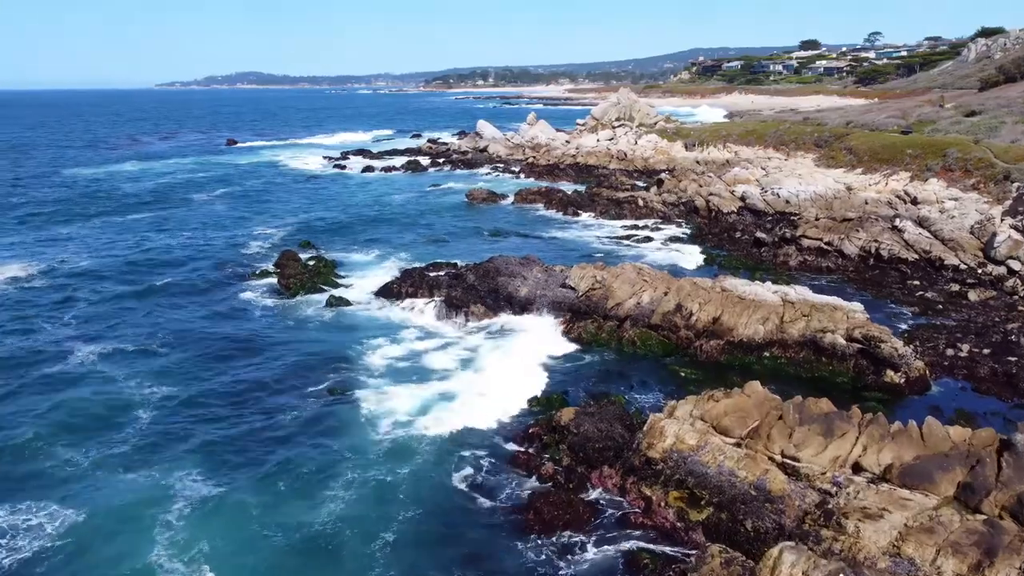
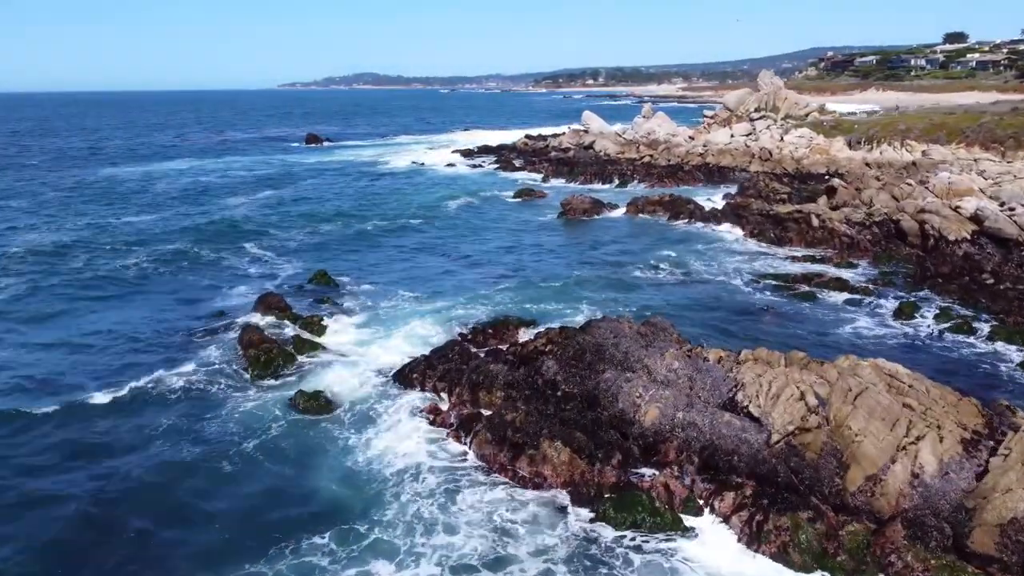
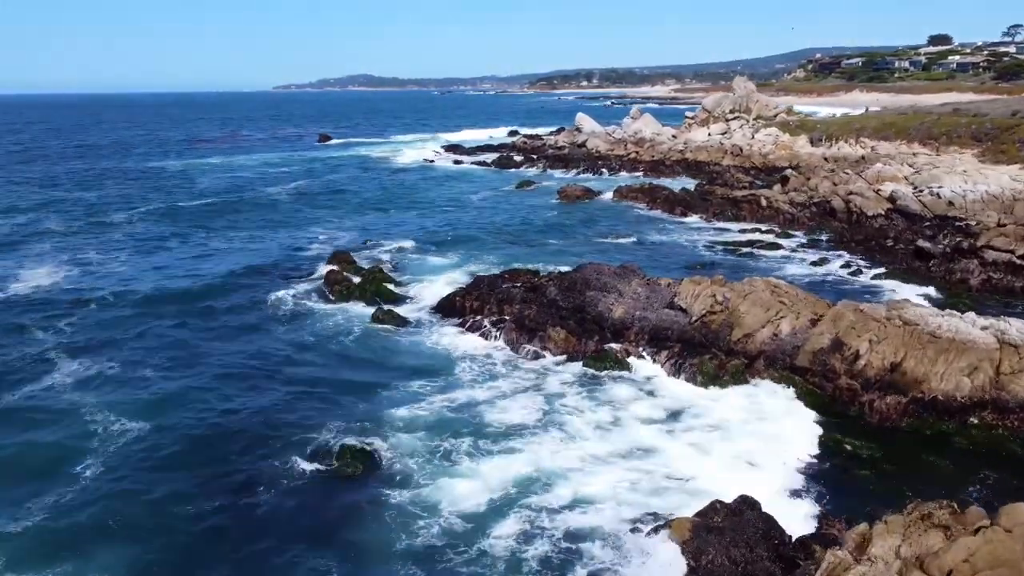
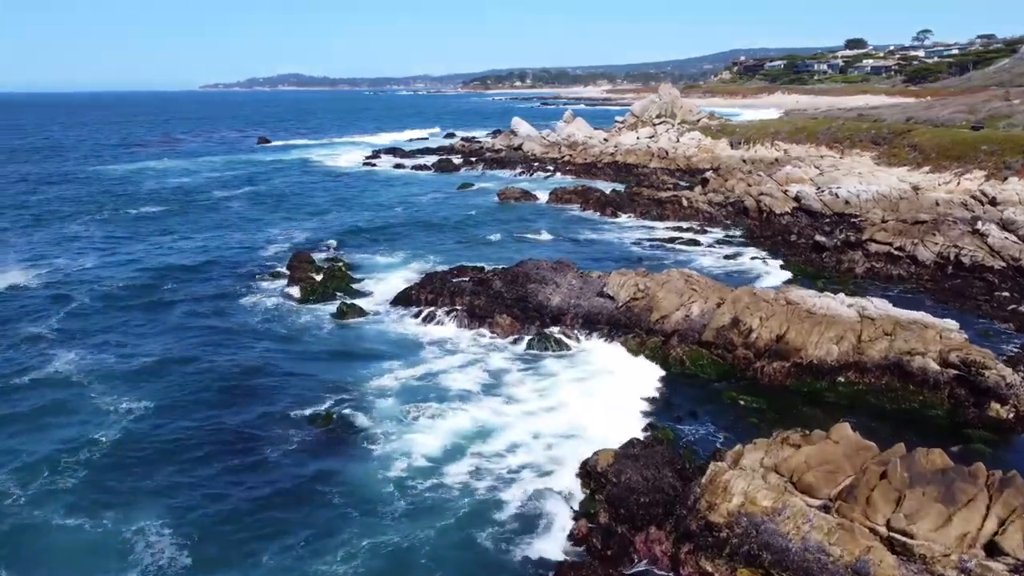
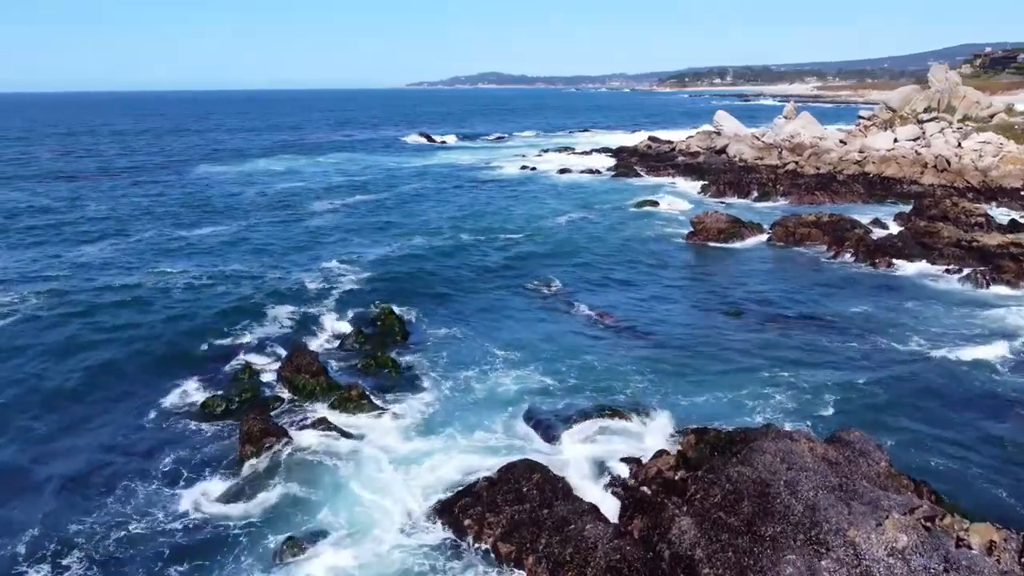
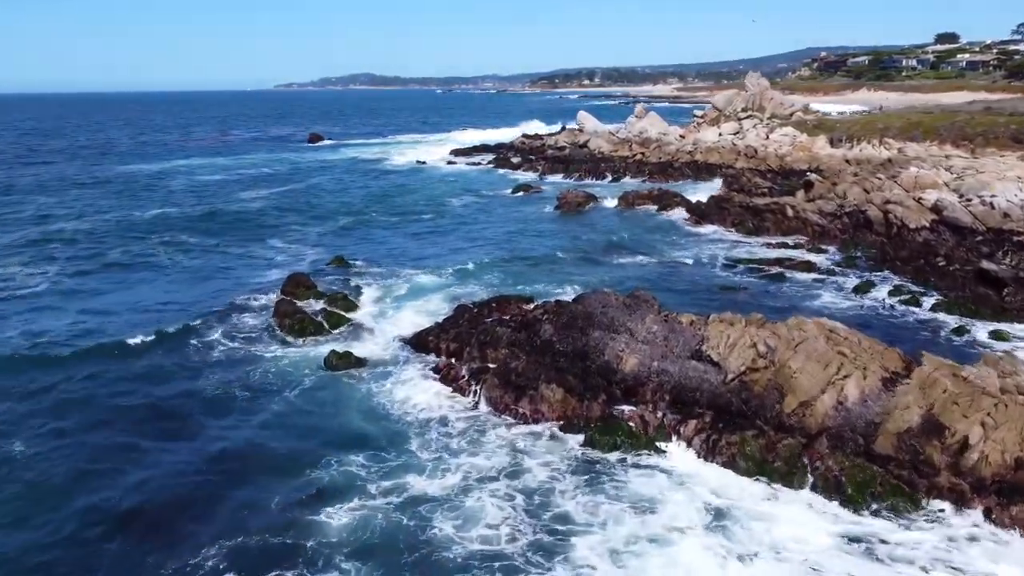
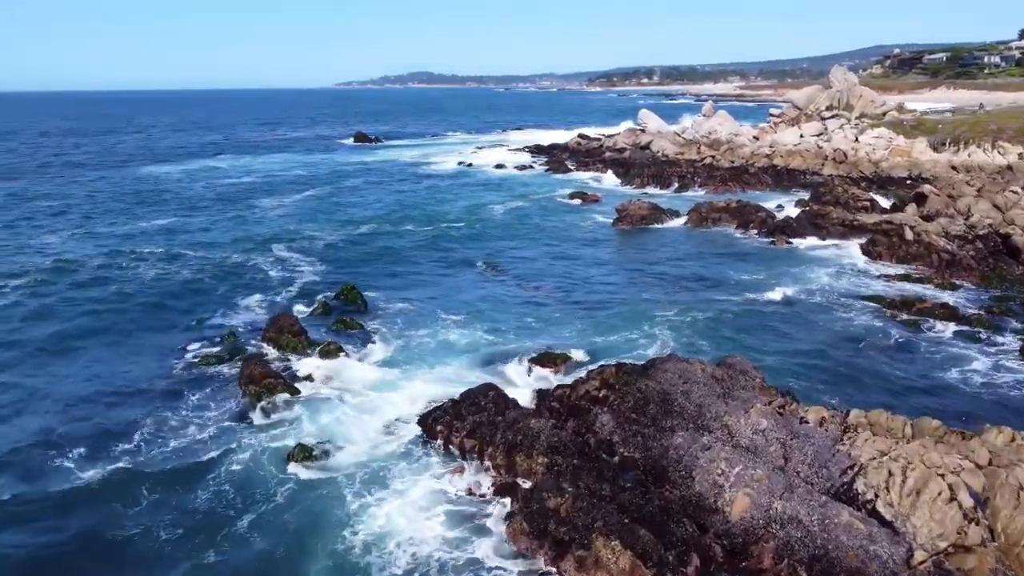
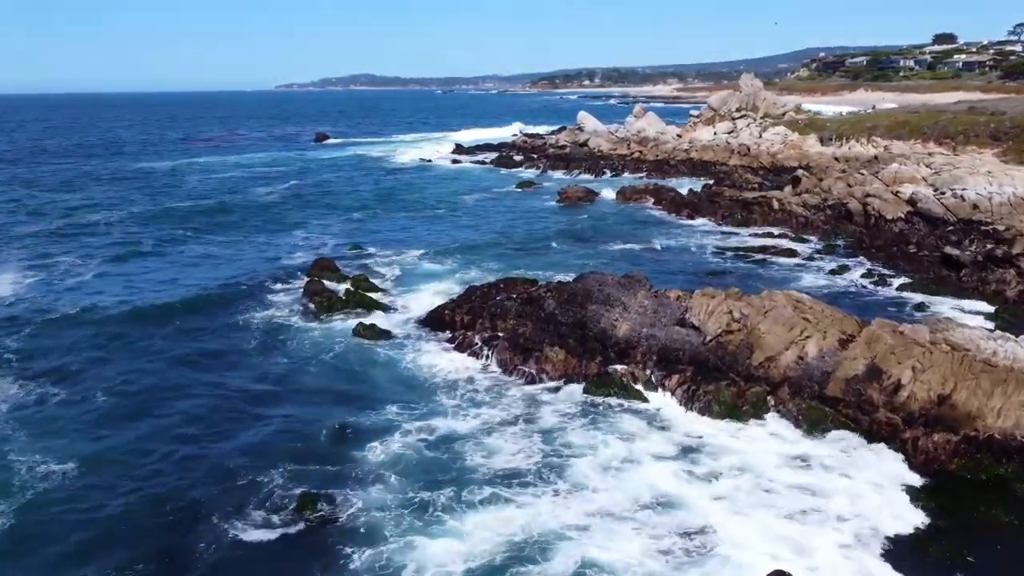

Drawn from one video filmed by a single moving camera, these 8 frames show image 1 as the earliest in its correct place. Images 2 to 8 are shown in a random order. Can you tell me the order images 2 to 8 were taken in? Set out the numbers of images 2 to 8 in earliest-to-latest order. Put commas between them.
4, 3, 8, 6, 2, 7, 5
